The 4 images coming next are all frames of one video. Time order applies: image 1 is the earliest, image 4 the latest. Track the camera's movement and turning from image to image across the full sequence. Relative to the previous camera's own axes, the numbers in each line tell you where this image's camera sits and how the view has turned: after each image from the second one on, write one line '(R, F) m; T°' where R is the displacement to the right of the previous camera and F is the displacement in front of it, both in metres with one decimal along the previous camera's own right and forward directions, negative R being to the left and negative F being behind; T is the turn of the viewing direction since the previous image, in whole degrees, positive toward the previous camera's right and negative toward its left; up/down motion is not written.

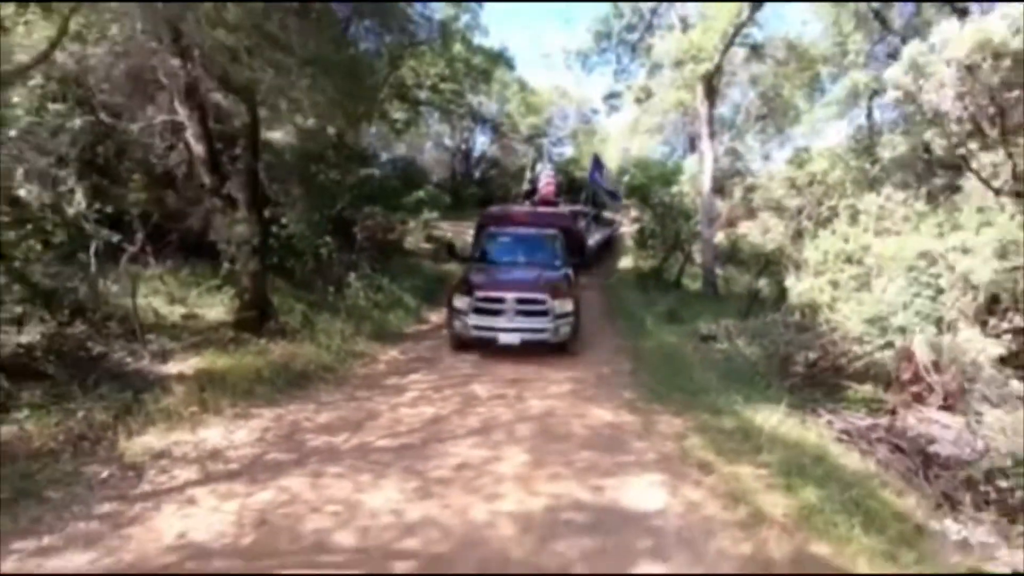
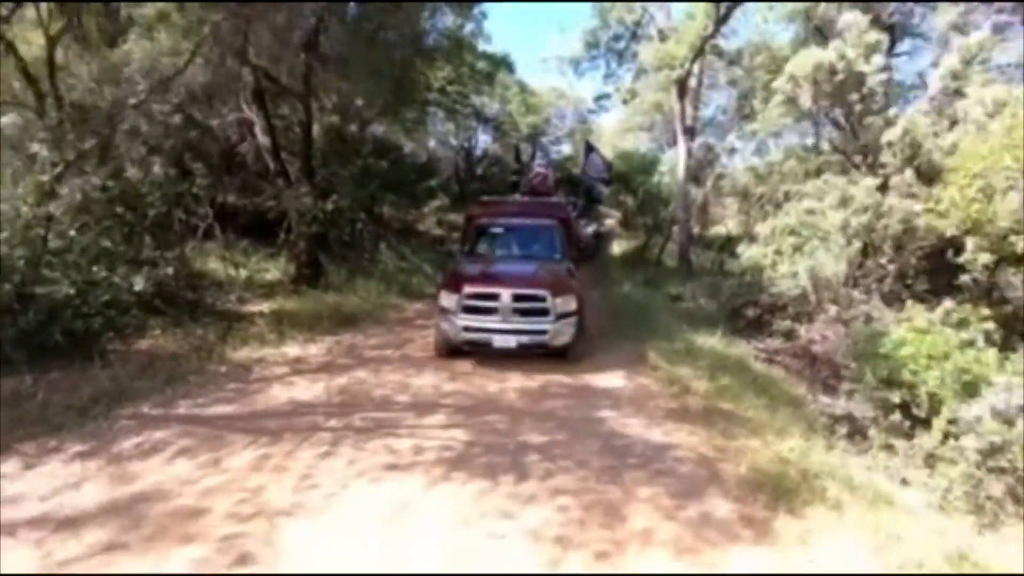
(-0.1, -2.8) m; 0°
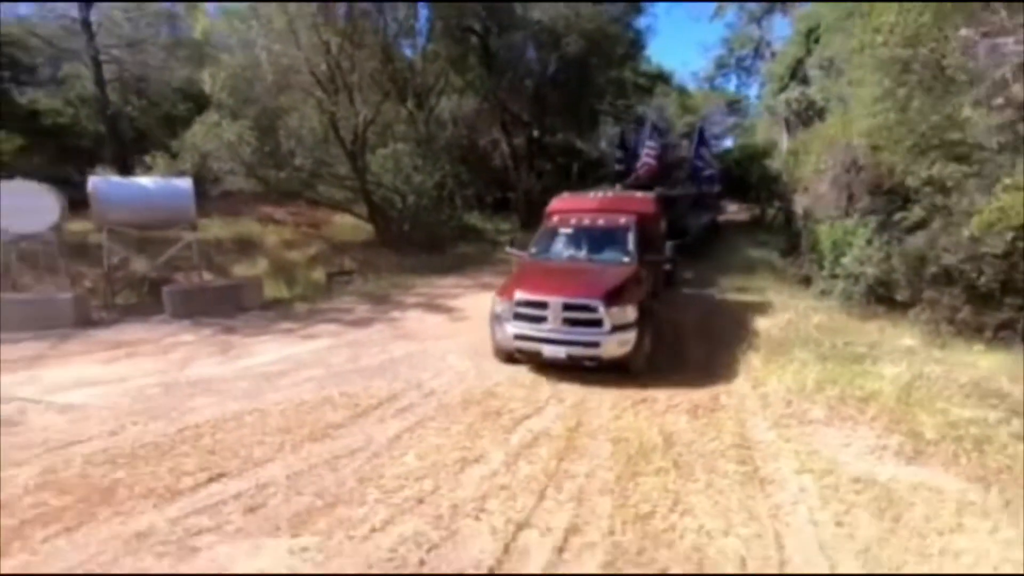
(+1.6, -9.7) m; -18°
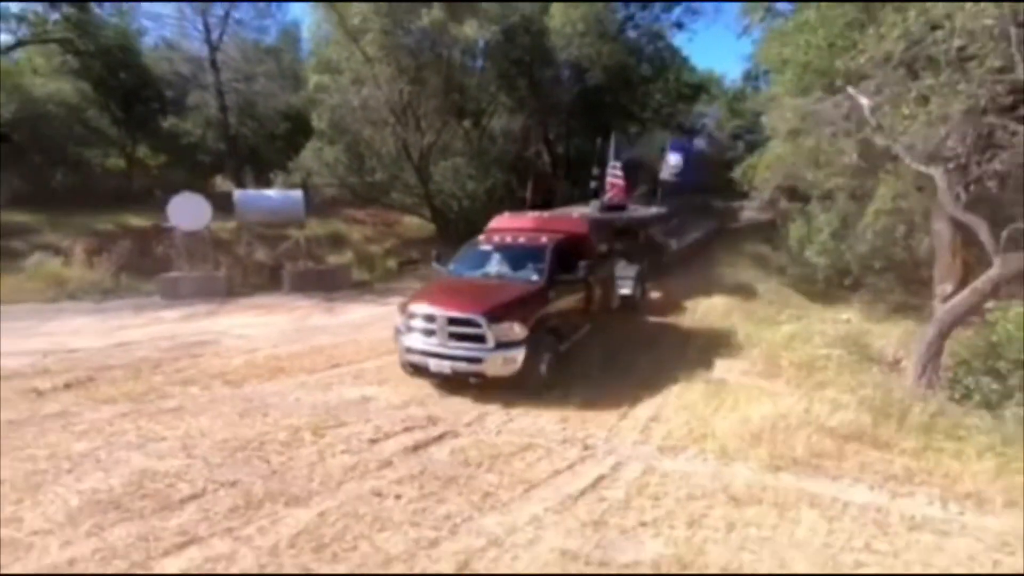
(+1.5, -4.2) m; -7°
